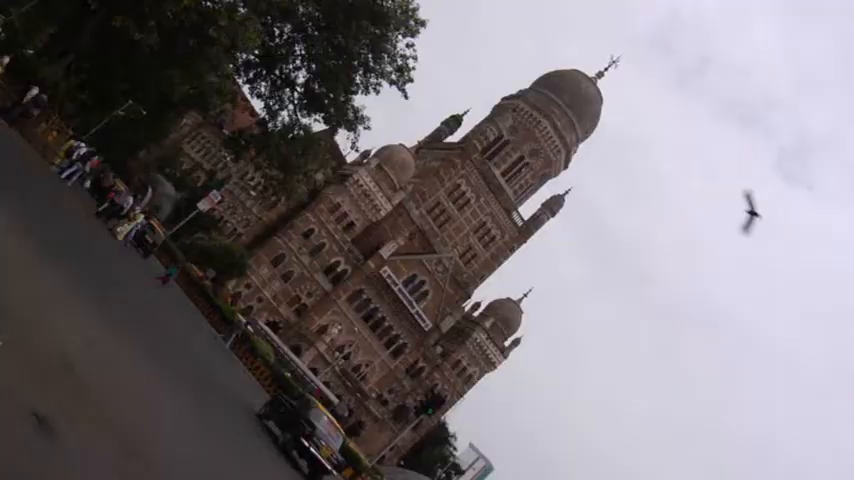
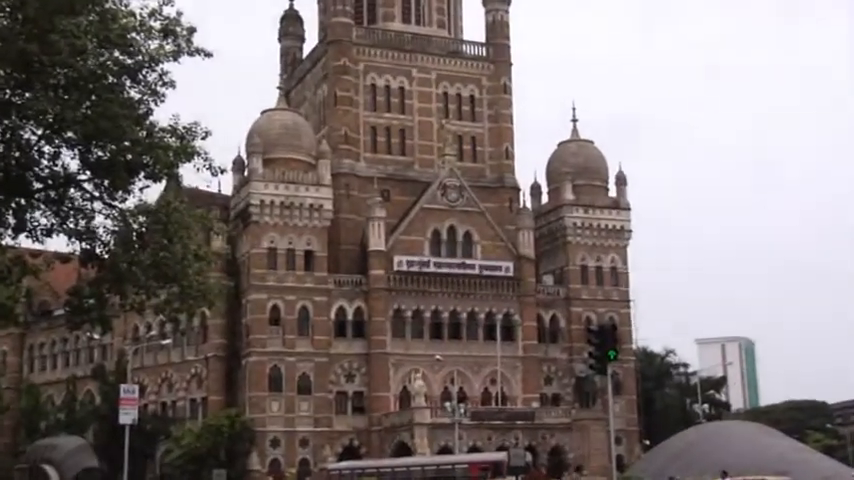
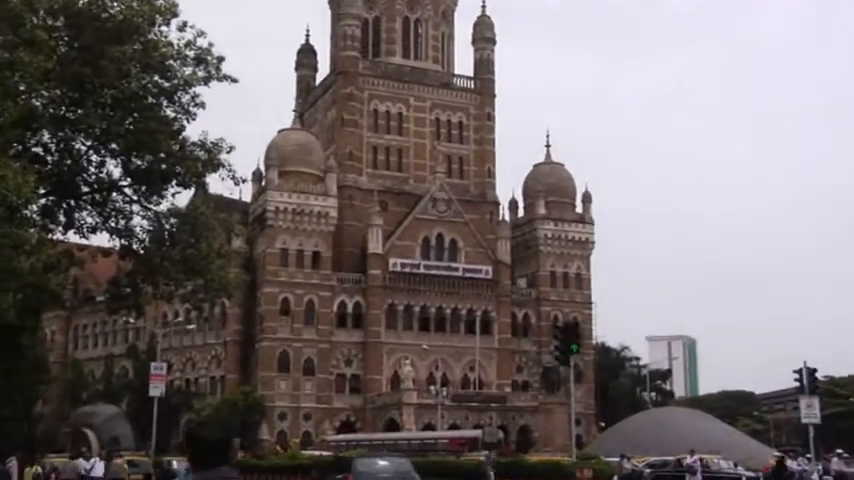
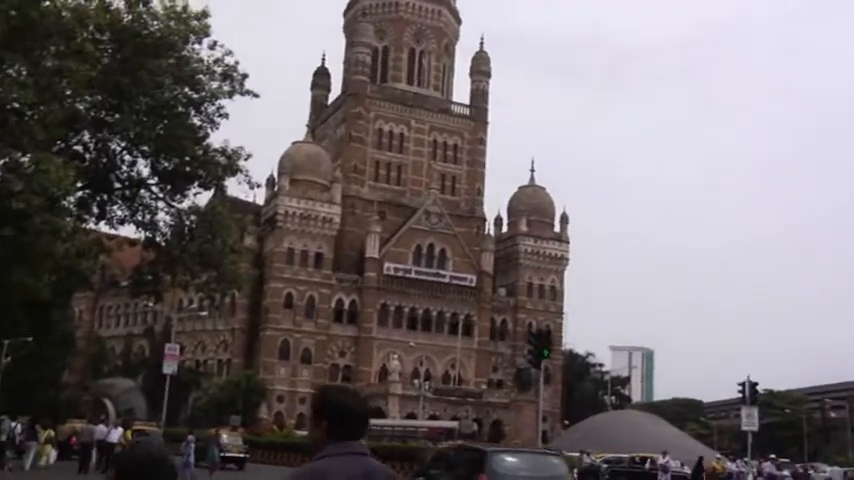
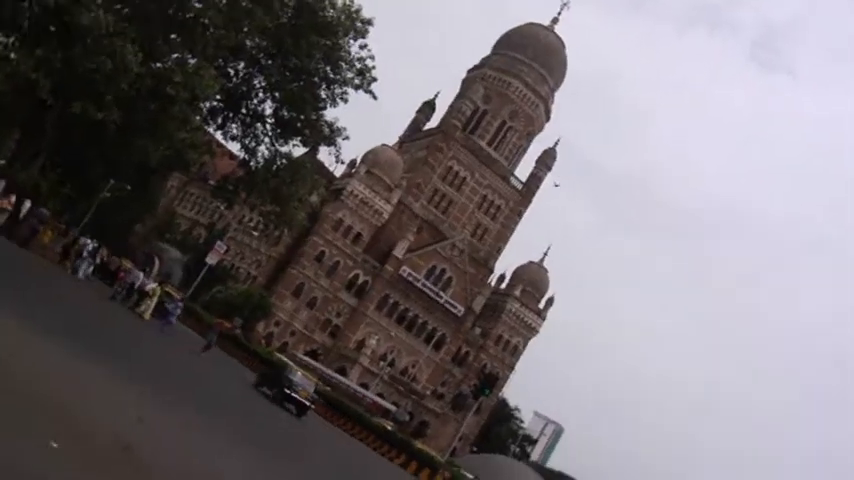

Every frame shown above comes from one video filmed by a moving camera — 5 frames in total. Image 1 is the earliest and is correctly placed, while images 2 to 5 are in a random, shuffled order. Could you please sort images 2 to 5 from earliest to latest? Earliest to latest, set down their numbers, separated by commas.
5, 4, 3, 2
